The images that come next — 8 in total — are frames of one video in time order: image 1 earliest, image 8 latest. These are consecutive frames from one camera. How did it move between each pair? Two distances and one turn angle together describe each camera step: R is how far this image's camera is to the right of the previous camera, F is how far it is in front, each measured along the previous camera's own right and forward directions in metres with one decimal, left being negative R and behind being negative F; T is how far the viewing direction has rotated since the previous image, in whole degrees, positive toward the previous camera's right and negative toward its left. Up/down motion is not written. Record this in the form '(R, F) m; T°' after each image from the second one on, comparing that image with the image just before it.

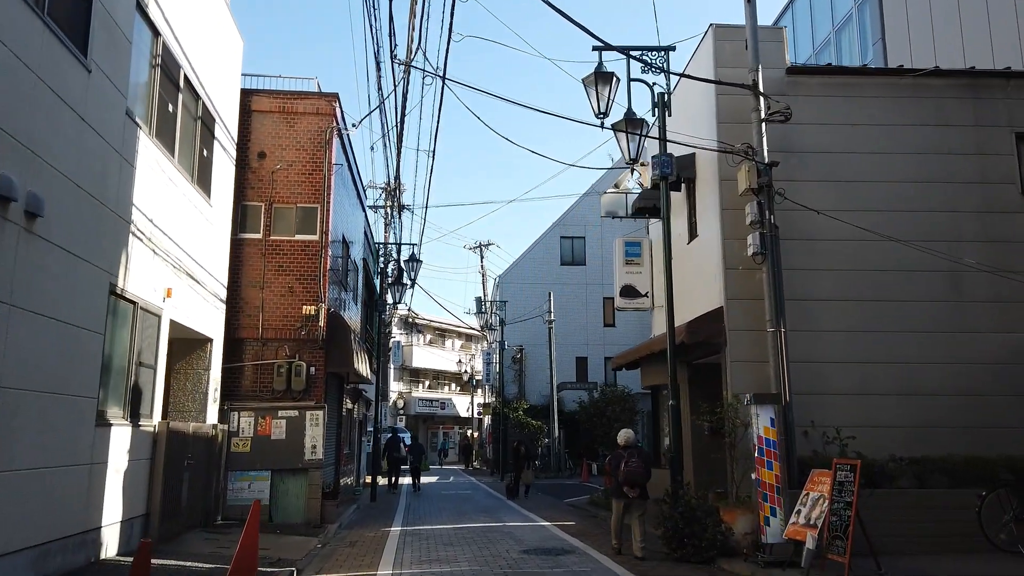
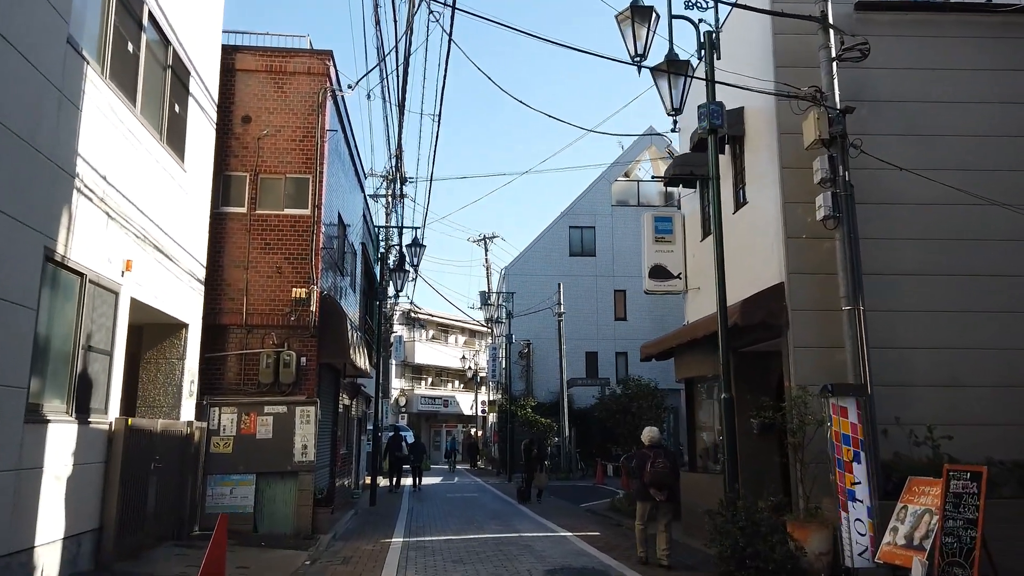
(-0.3, +1.7) m; 0°
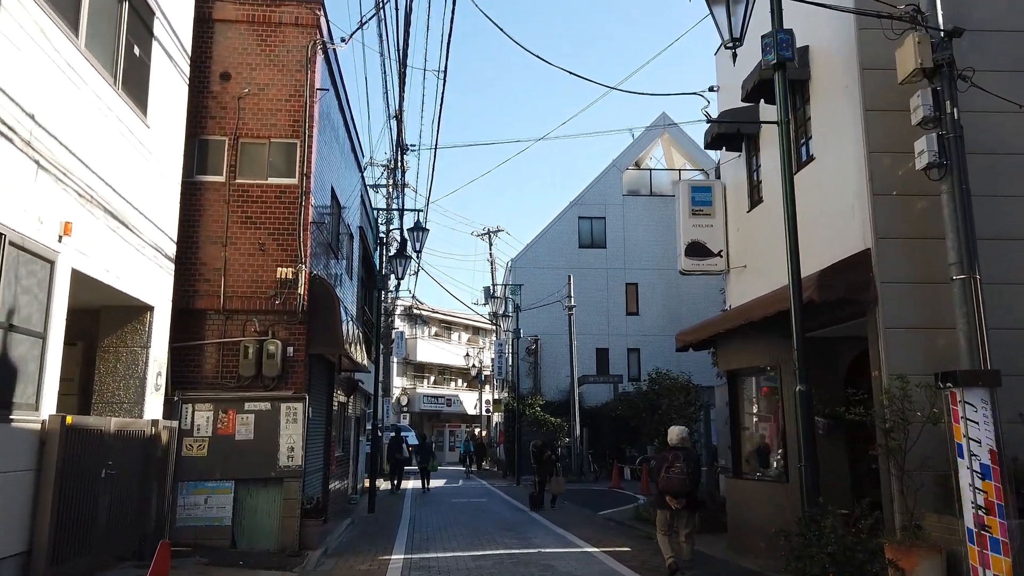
(-0.3, +1.7) m; 0°
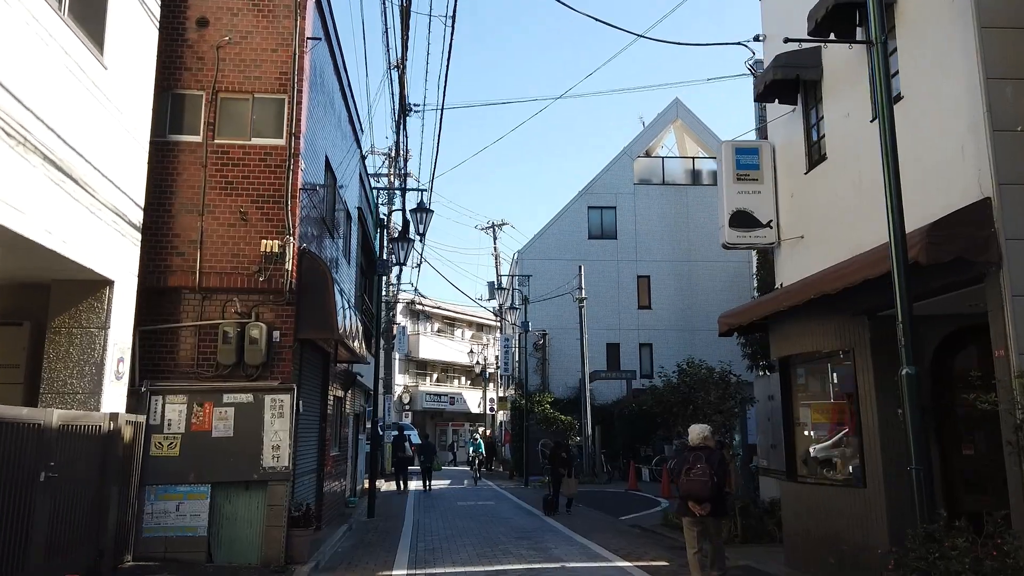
(-0.3, +1.5) m; 0°
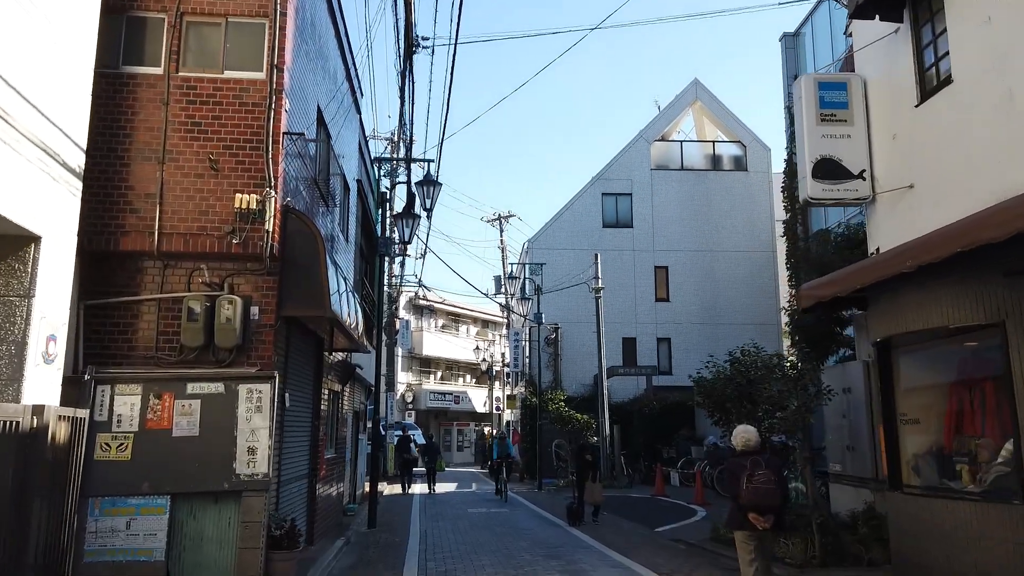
(-0.4, +2.0) m; 0°
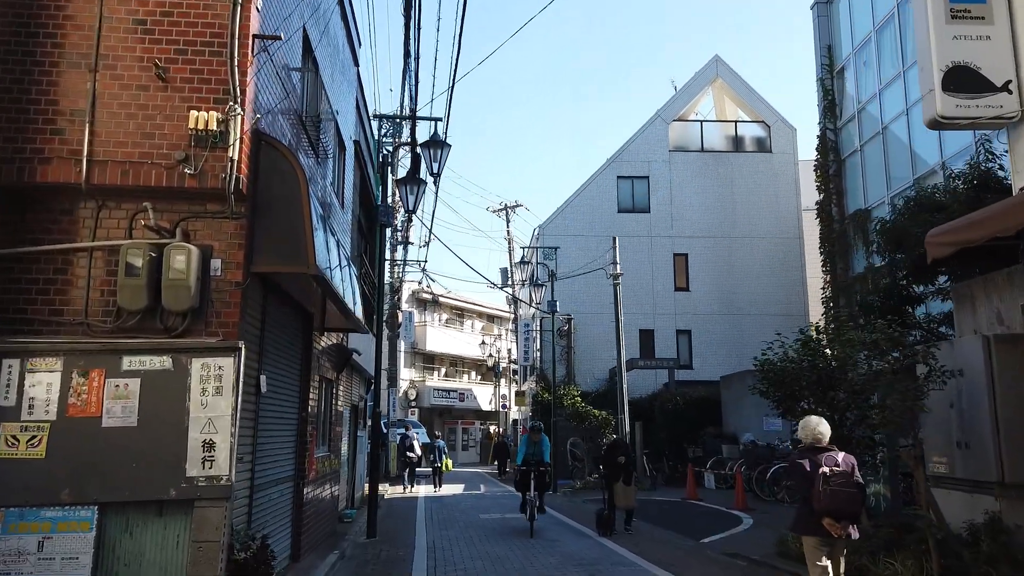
(-0.4, +2.0) m; 0°
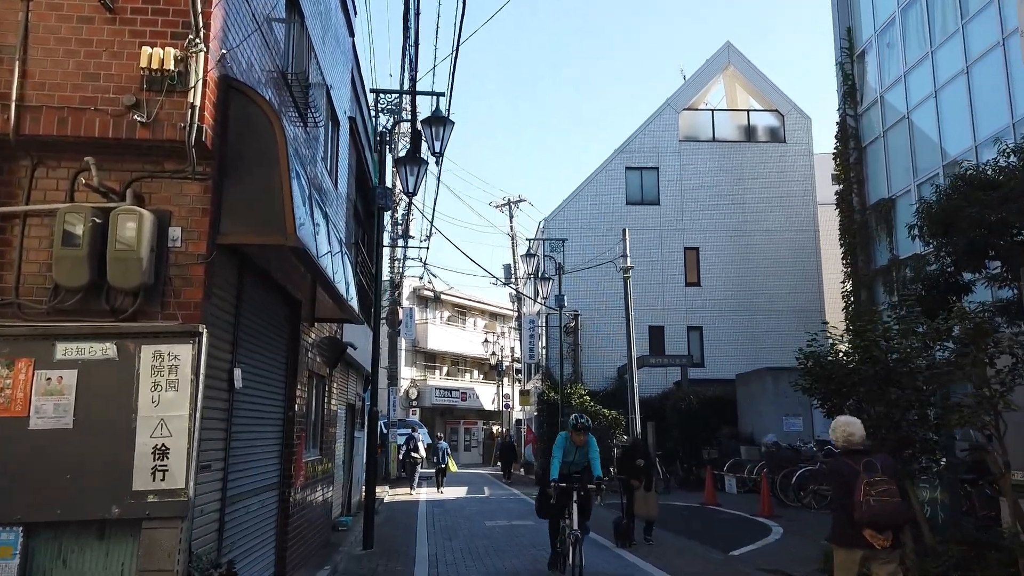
(-0.2, +1.1) m; 0°
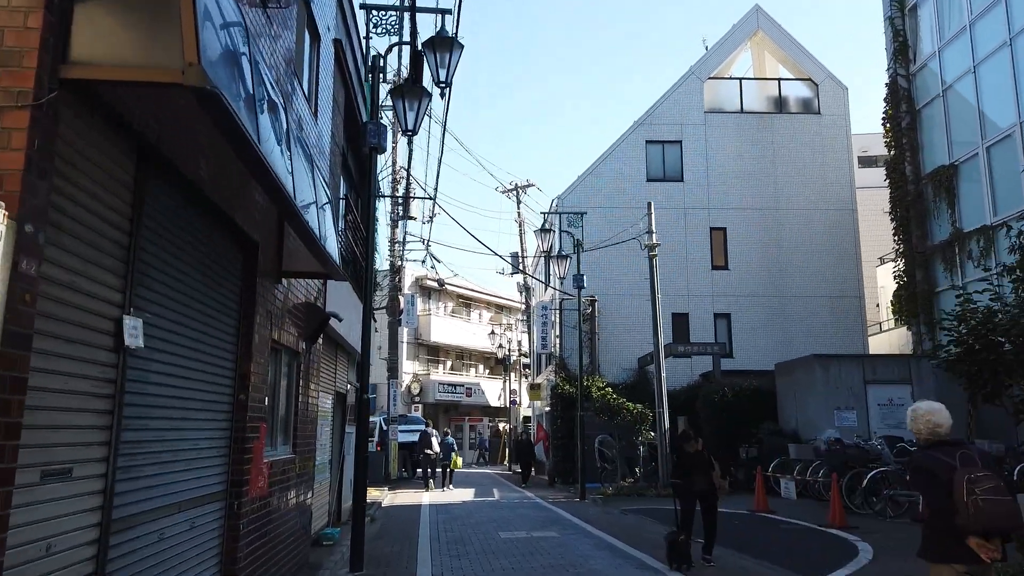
(-0.4, +2.4) m; 0°
